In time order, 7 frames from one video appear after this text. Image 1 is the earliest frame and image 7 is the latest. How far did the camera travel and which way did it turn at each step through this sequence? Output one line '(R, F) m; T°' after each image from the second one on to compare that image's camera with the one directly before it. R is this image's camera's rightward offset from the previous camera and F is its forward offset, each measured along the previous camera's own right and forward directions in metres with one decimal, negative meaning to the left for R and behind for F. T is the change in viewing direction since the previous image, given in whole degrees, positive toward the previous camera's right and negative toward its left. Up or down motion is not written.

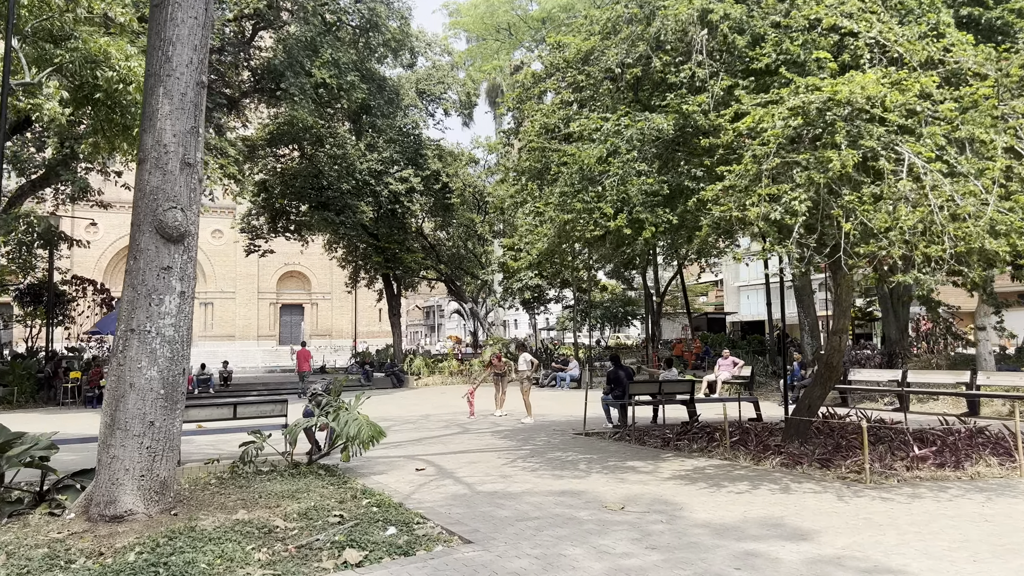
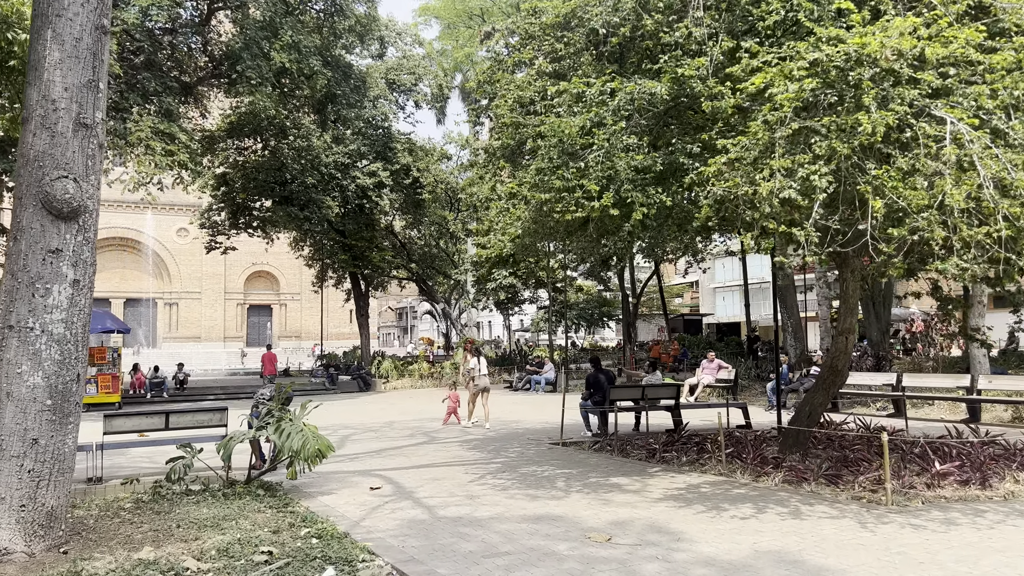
(0.0, +1.0) m; +2°
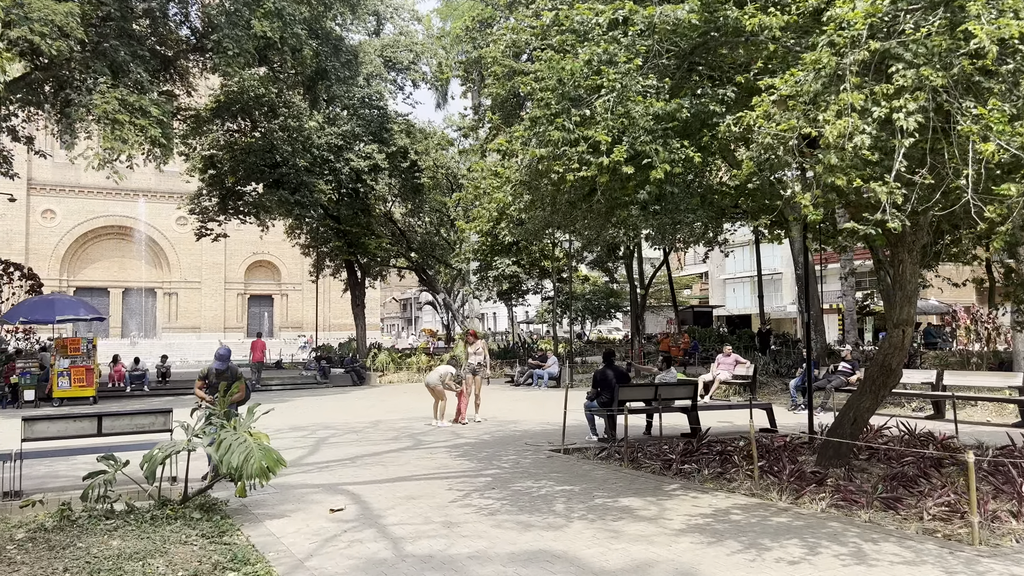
(+0.1, +1.3) m; 0°
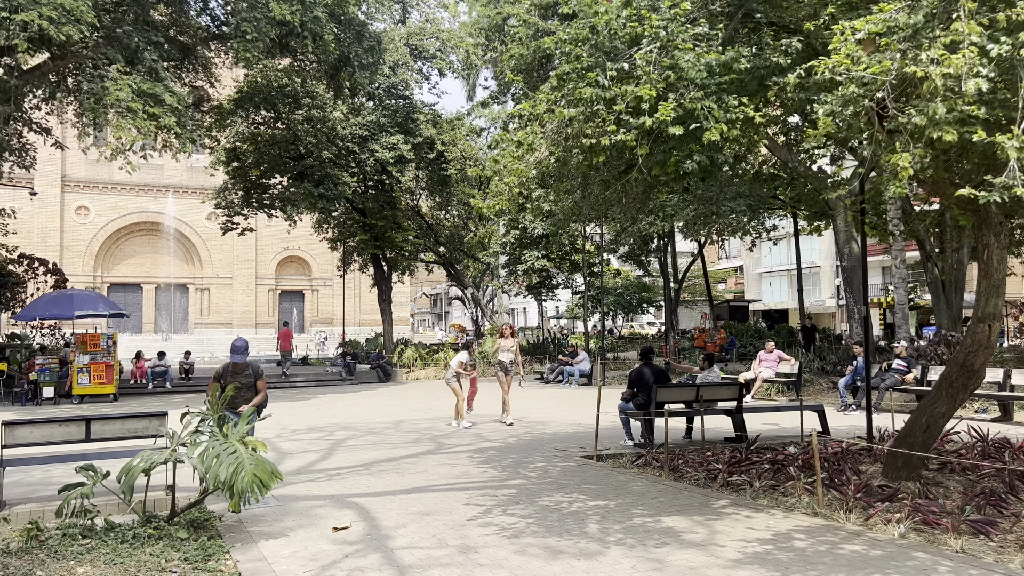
(0.0, +0.8) m; -2°
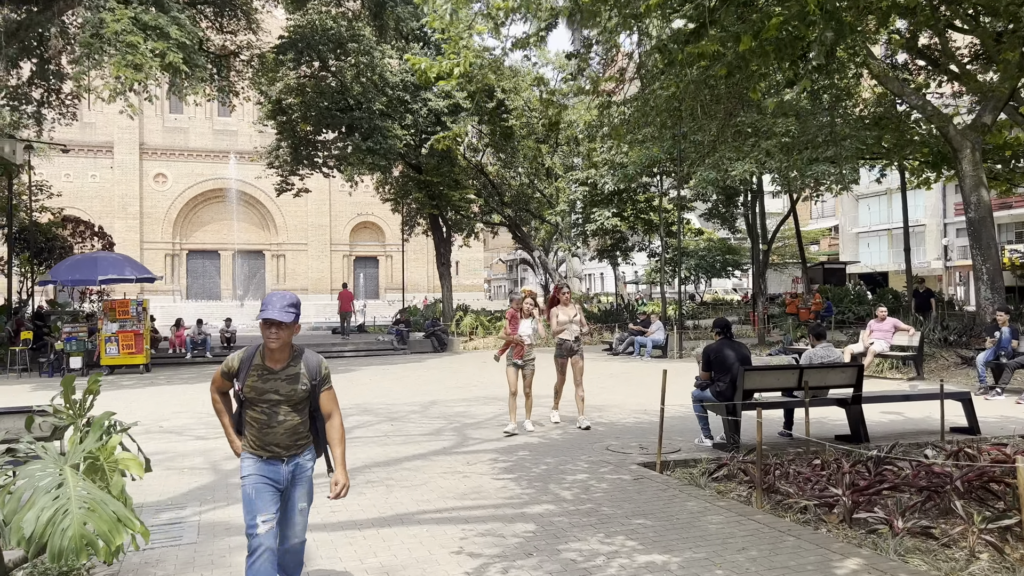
(+0.4, +2.2) m; -6°
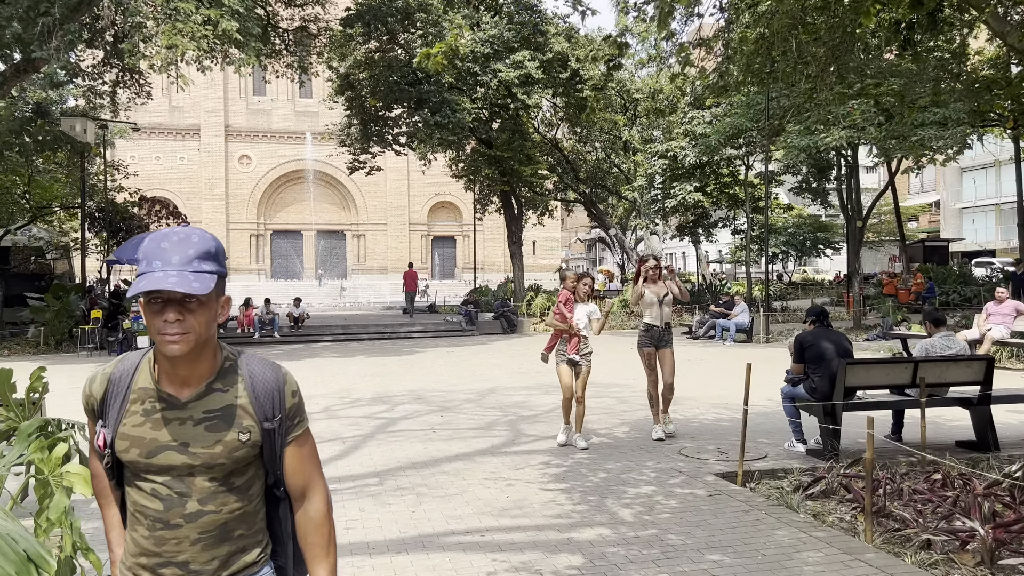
(+0.2, +0.9) m; -6°
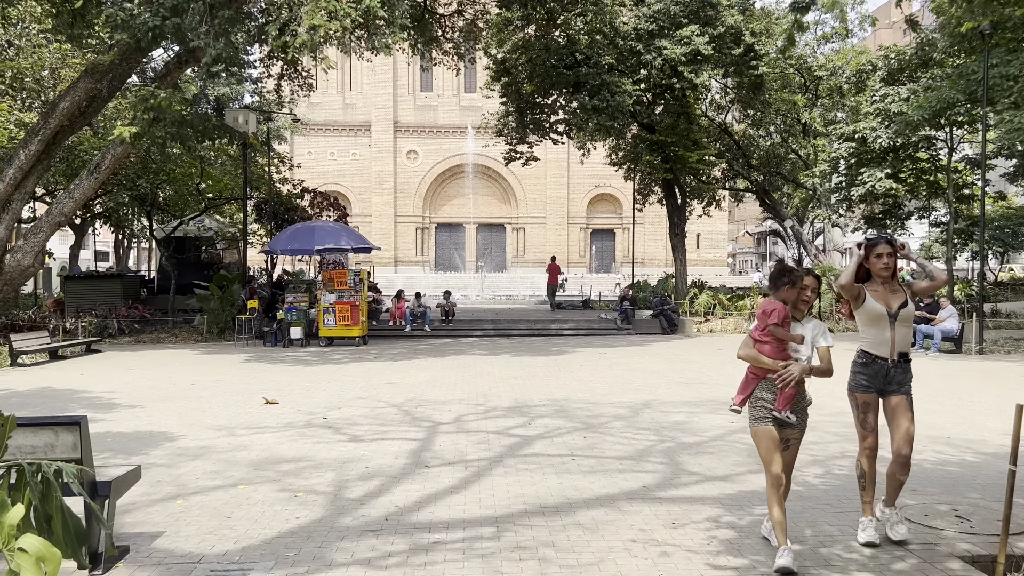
(0.0, +1.2) m; -11°
